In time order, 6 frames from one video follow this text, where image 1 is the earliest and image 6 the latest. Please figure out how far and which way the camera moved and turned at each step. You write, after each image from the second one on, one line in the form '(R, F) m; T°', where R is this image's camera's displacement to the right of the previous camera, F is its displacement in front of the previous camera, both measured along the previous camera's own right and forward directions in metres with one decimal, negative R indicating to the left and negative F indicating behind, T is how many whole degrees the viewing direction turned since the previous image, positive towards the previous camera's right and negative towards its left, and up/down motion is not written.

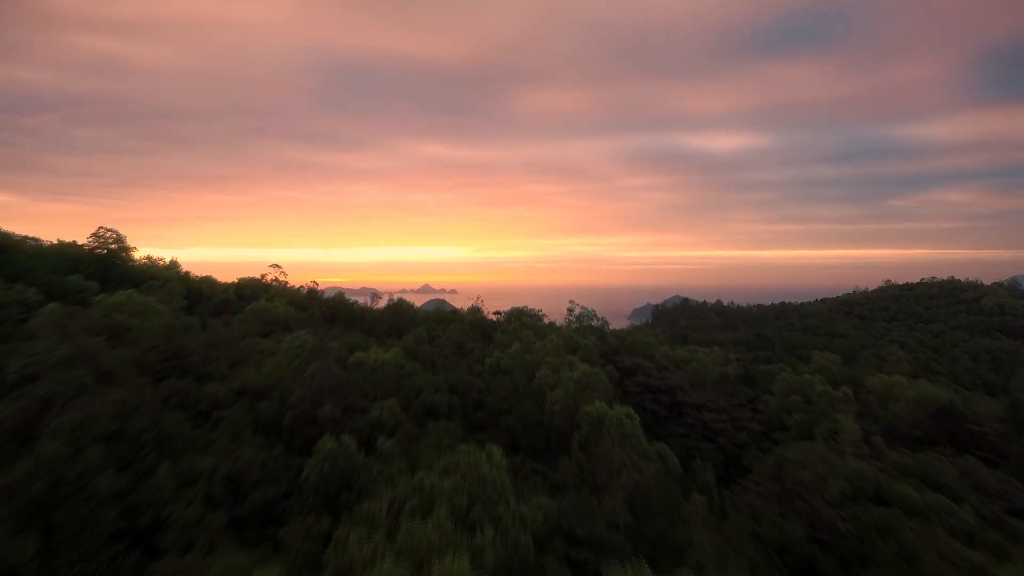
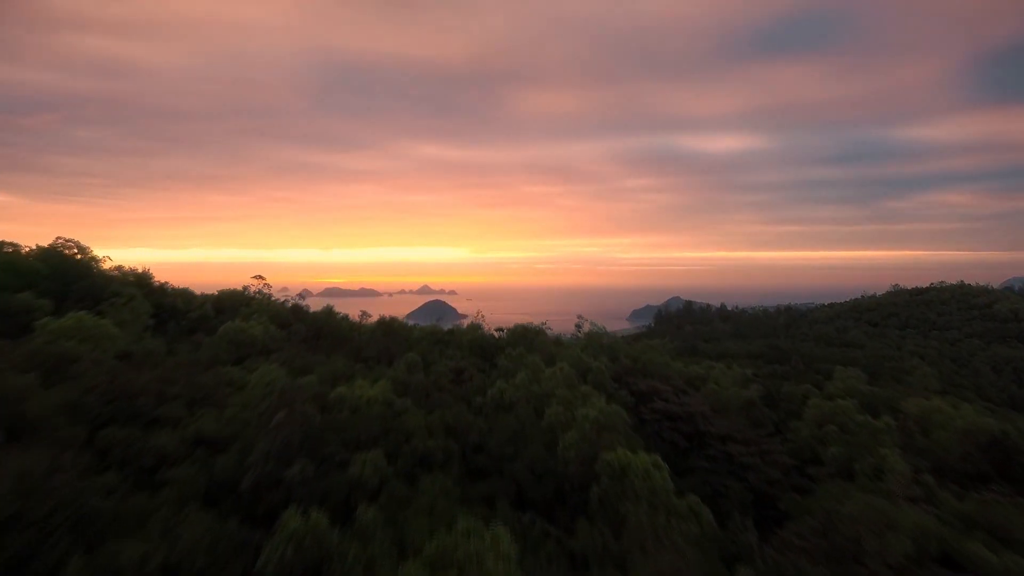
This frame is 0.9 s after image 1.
(-0.1, +0.8) m; 0°
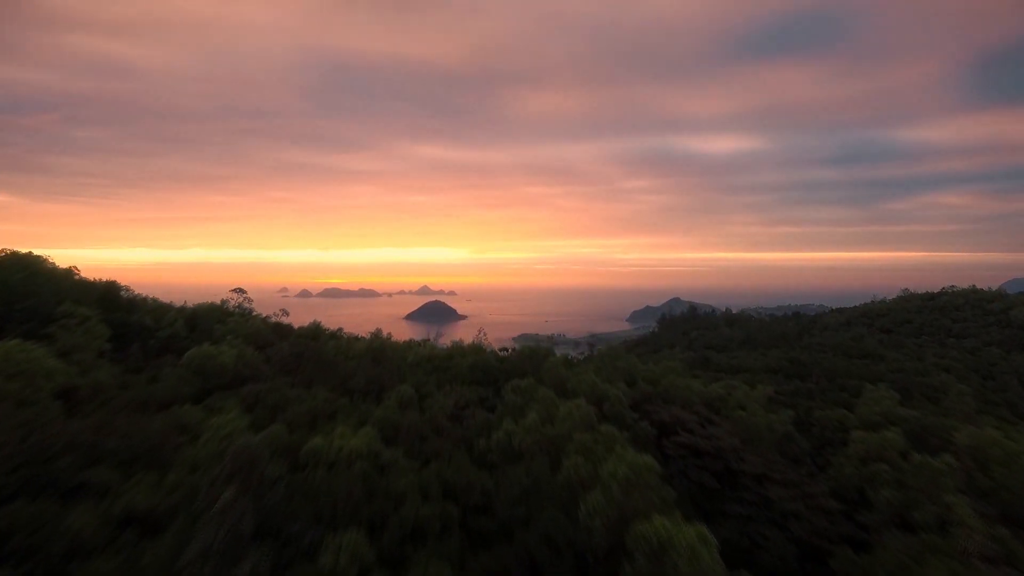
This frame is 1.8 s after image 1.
(-0.1, +0.9) m; 0°
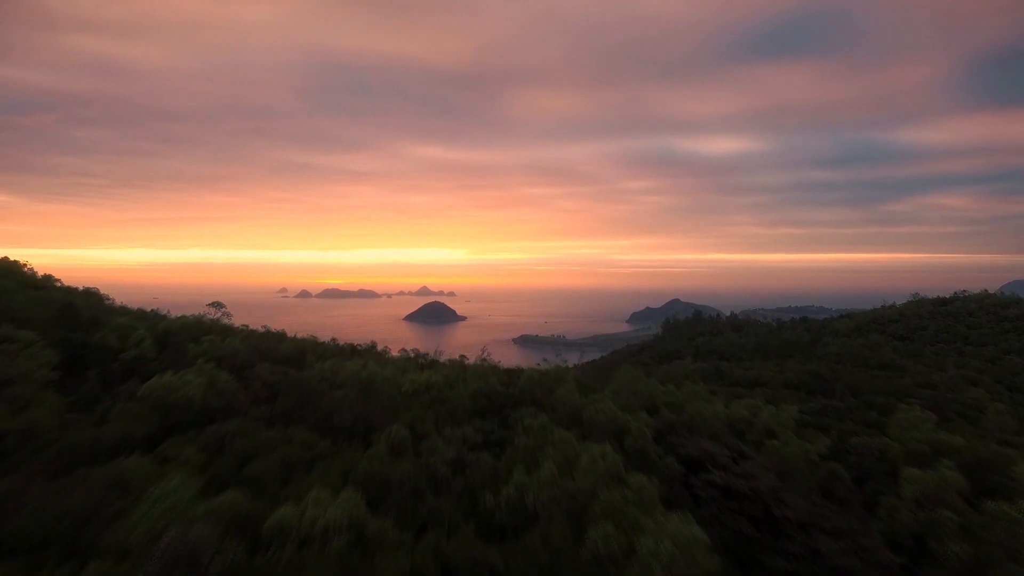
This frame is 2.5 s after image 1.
(-0.1, +0.8) m; 0°
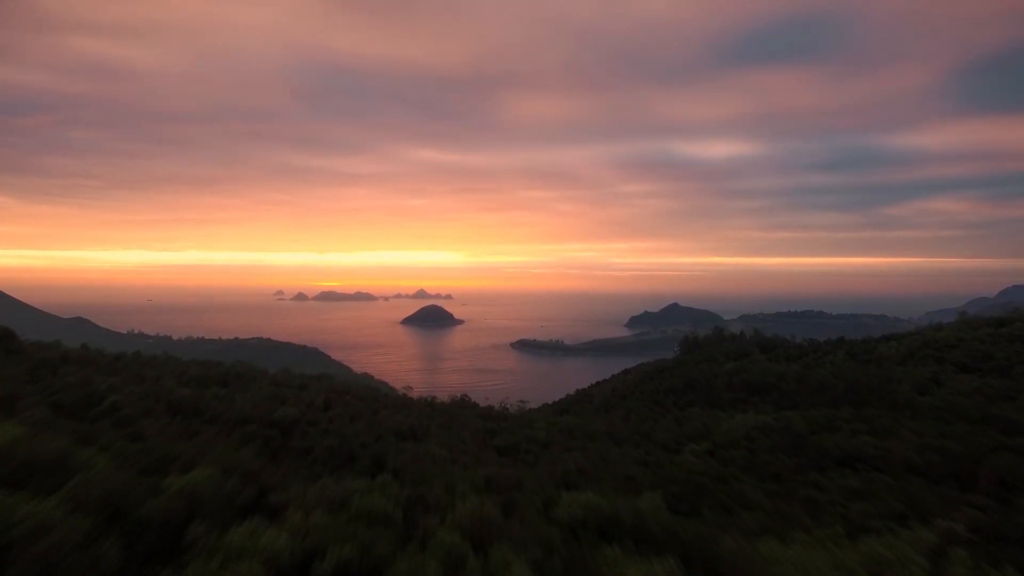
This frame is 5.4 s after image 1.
(-0.5, +3.4) m; 0°
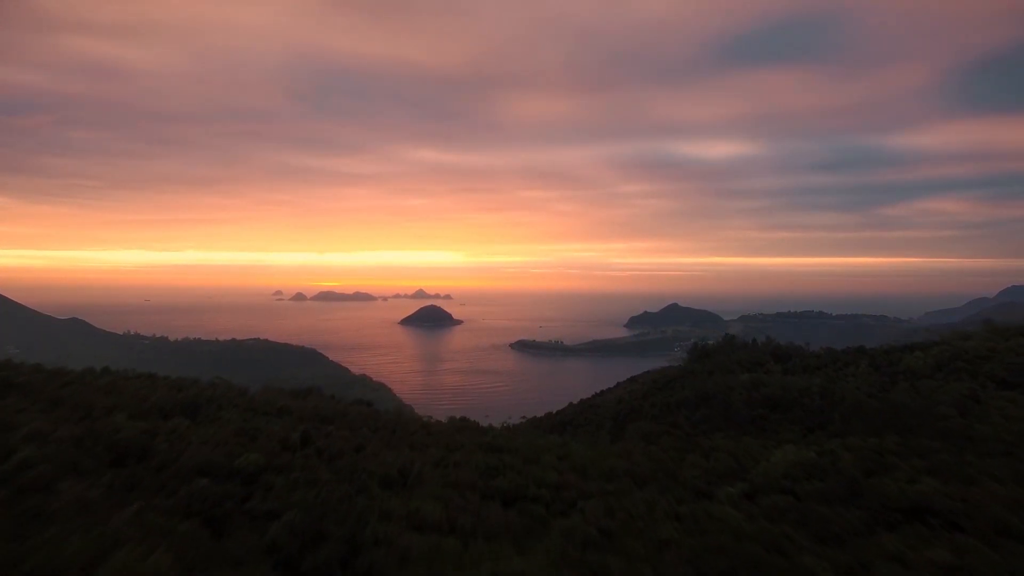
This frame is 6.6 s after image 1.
(-0.1, +1.7) m; 0°
